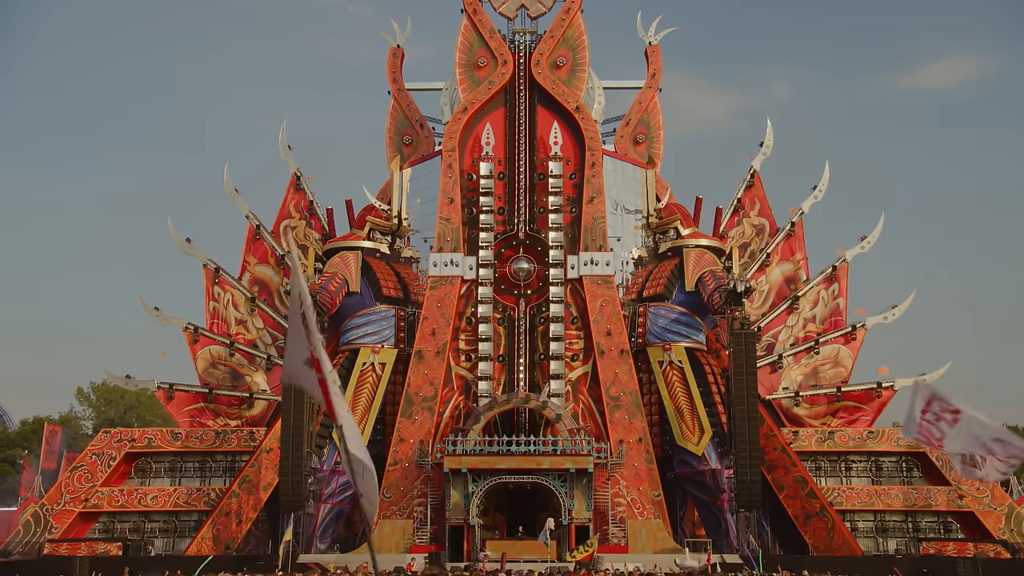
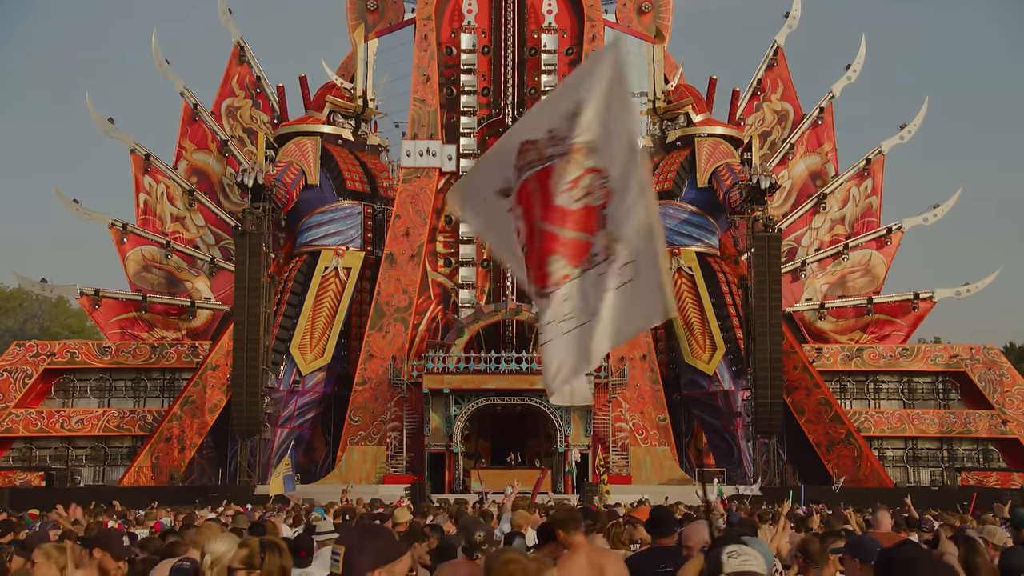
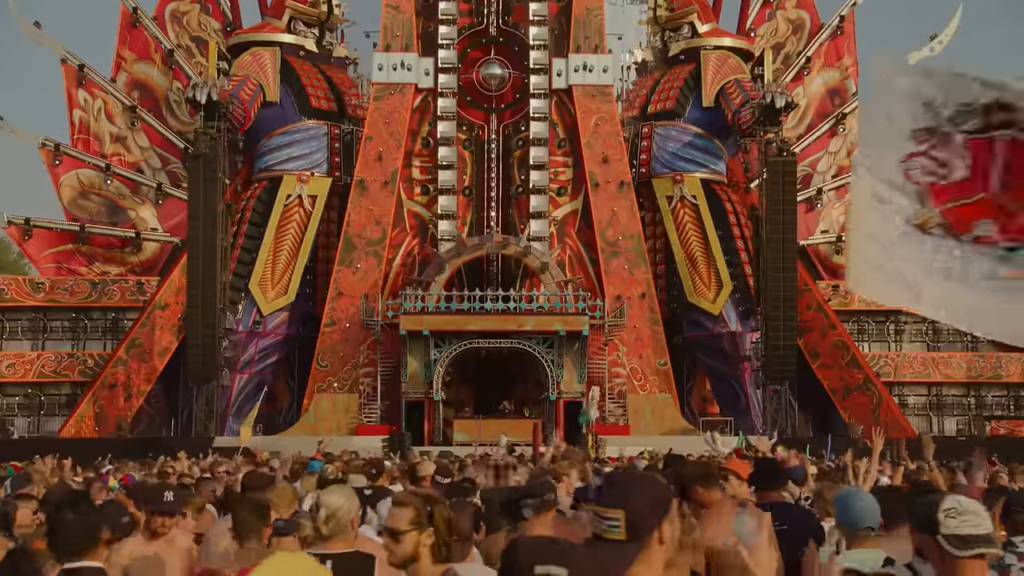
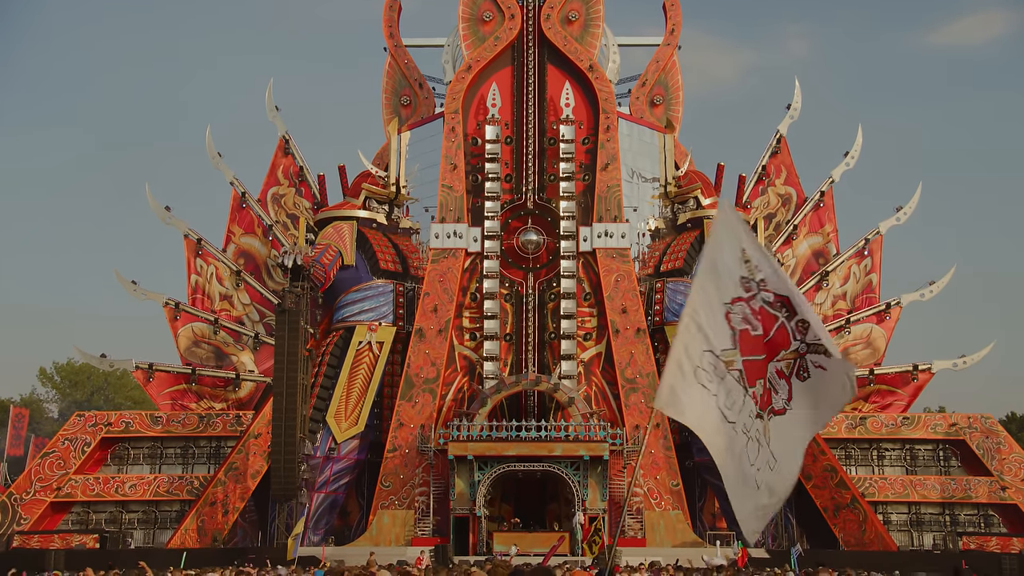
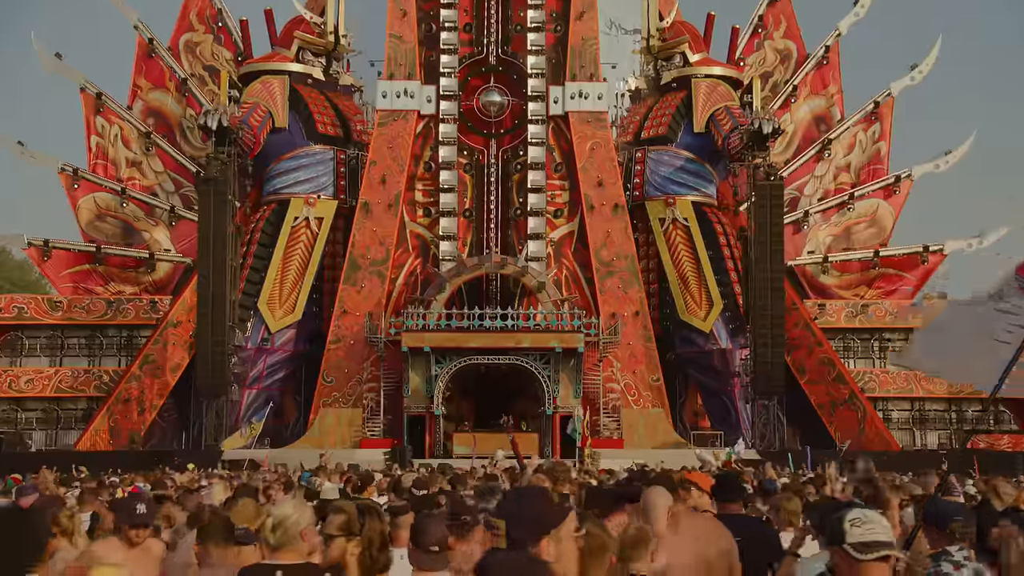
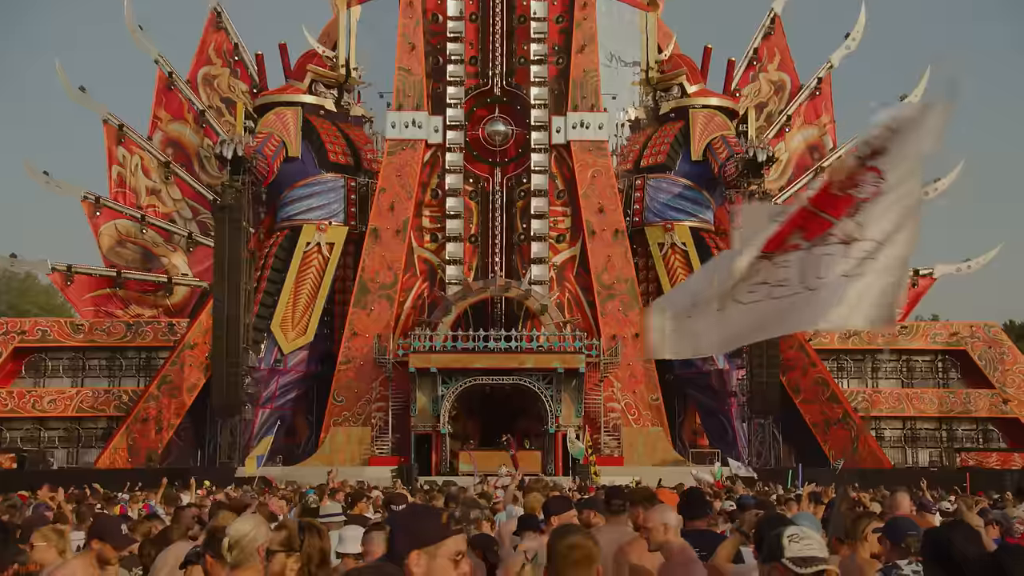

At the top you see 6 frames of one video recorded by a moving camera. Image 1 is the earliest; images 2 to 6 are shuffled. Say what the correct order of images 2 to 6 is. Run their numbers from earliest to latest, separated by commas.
4, 2, 6, 5, 3
